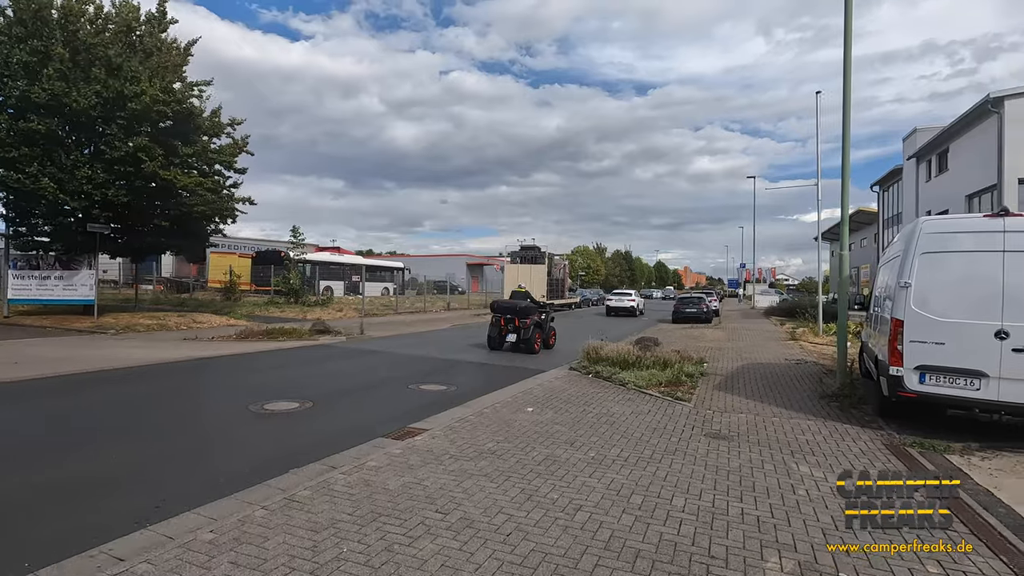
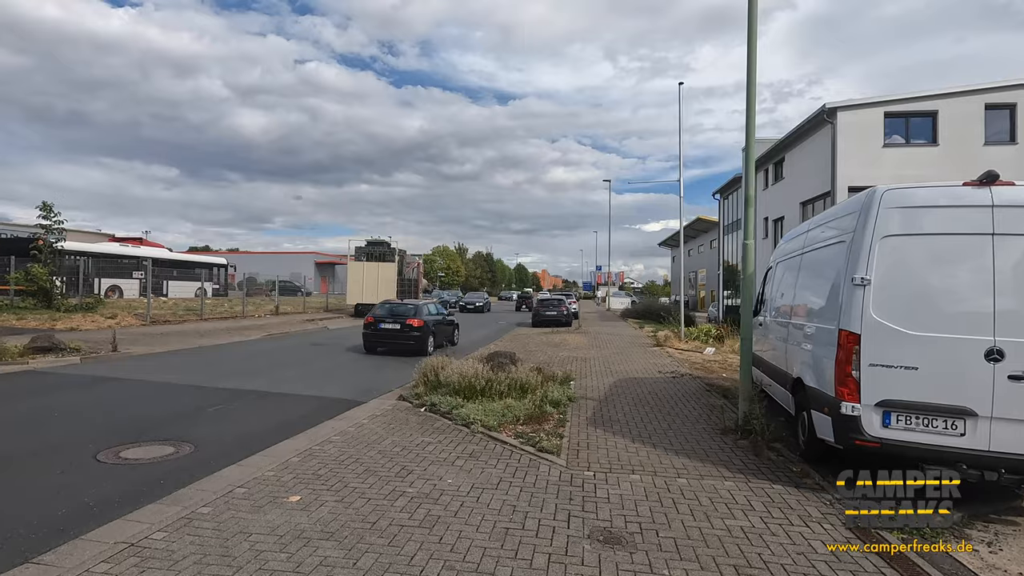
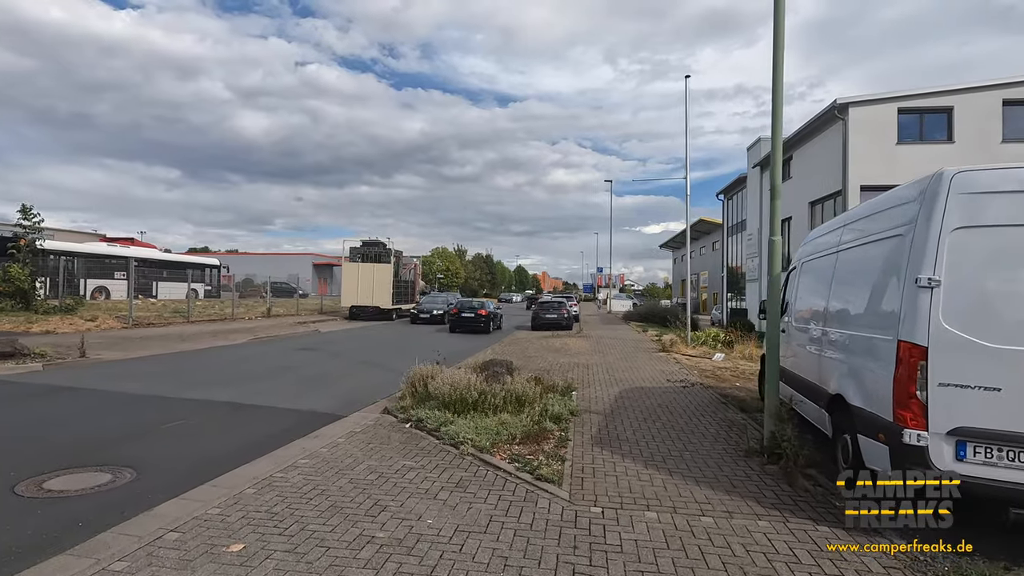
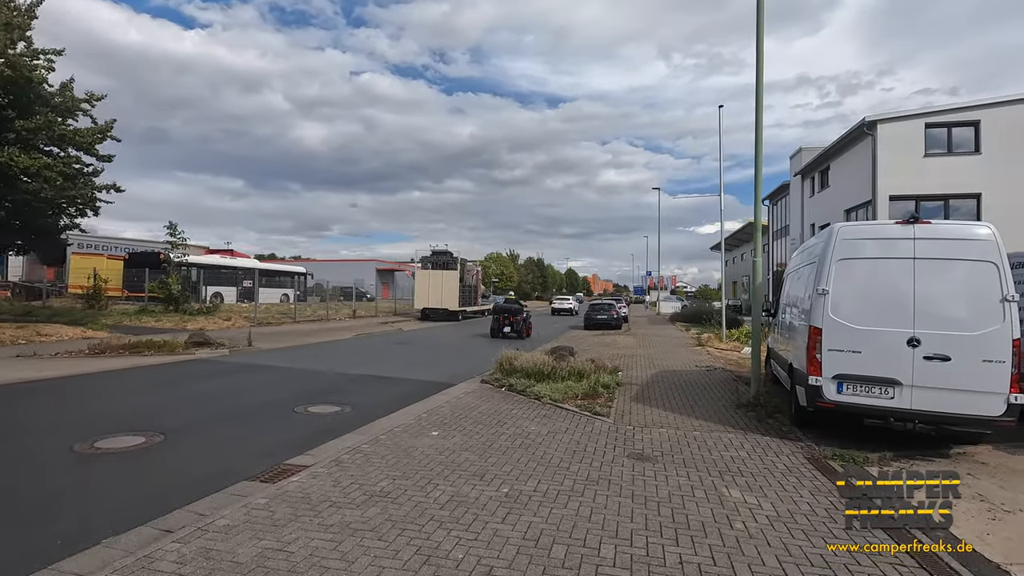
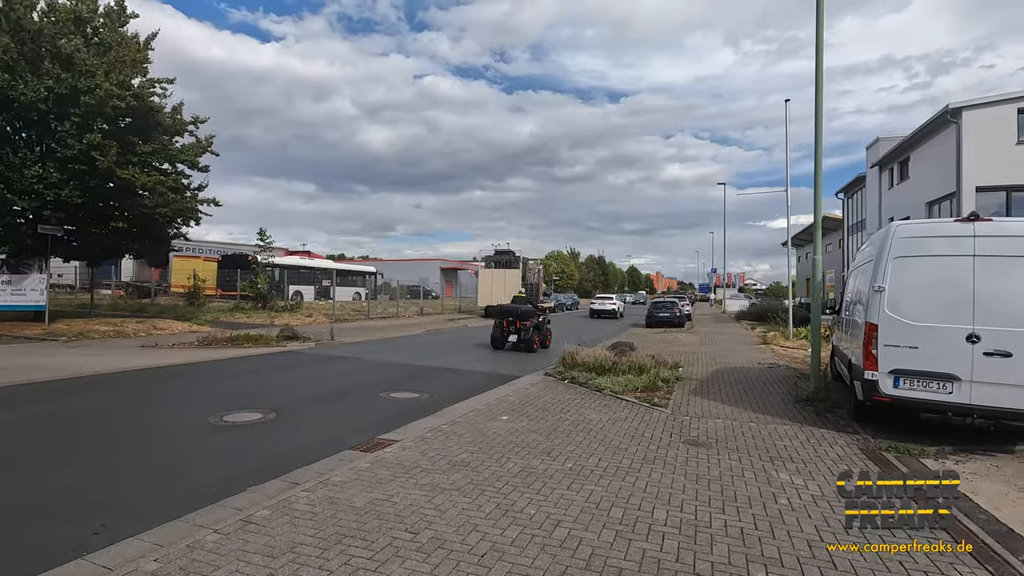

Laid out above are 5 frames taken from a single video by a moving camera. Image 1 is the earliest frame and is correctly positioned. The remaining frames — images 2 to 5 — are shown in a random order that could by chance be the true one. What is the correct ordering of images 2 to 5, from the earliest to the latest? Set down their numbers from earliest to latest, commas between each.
5, 4, 2, 3
